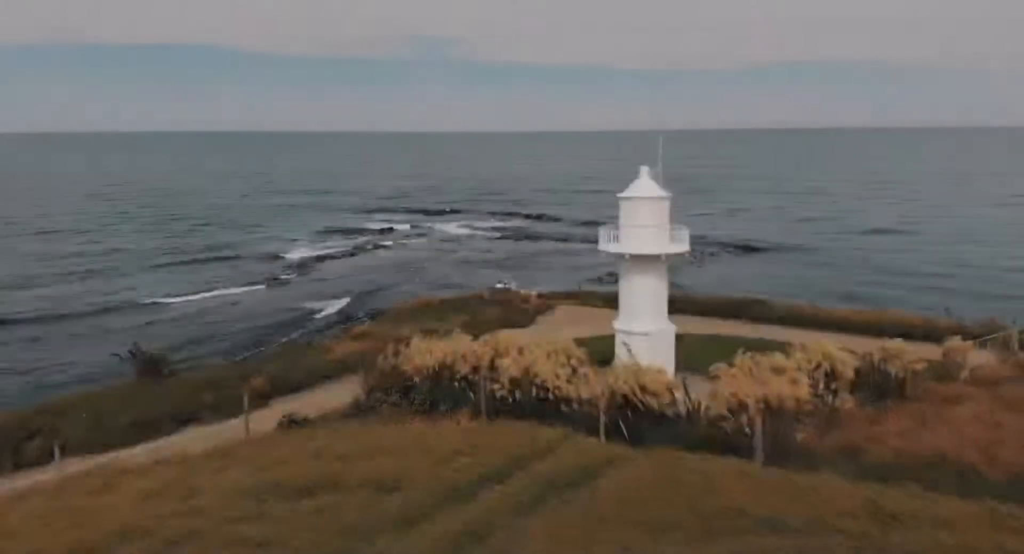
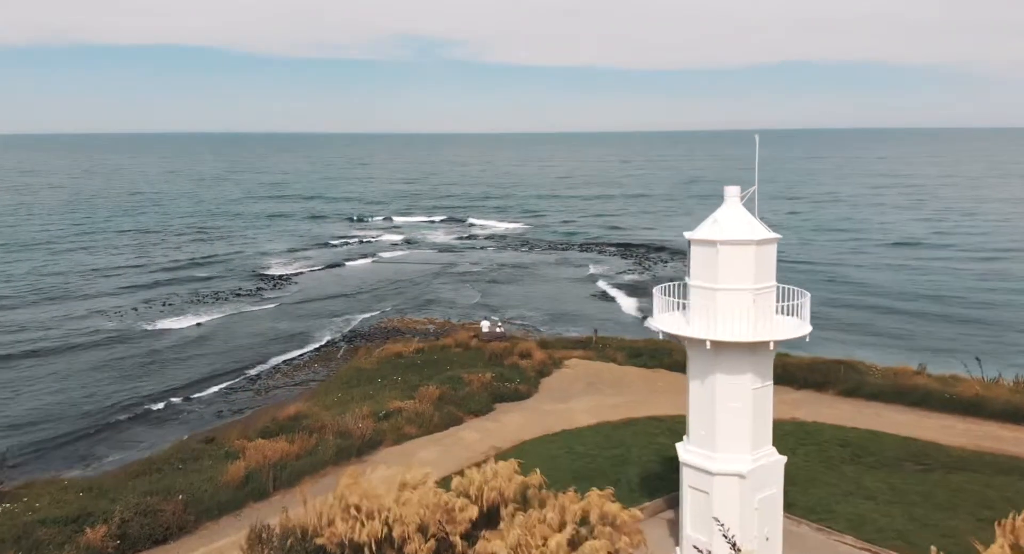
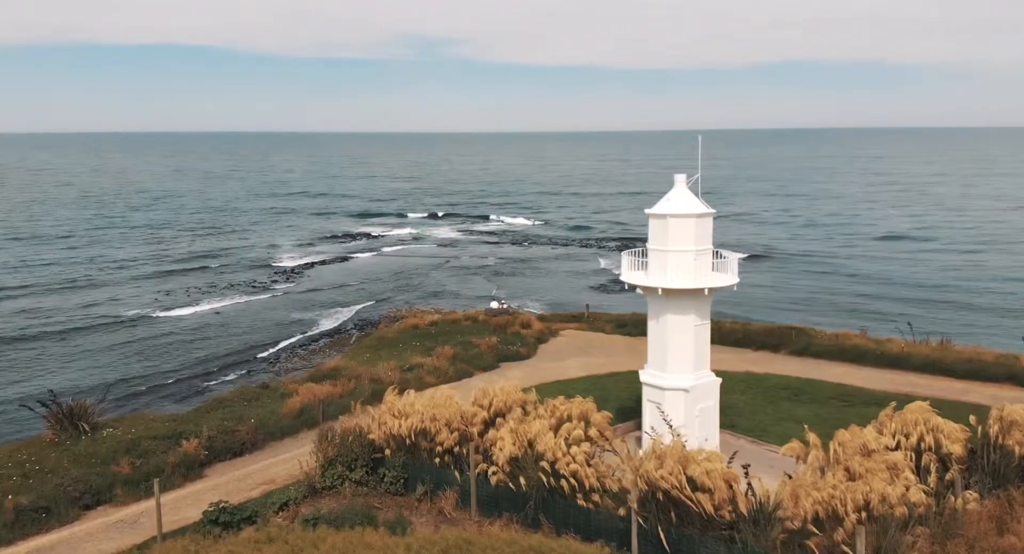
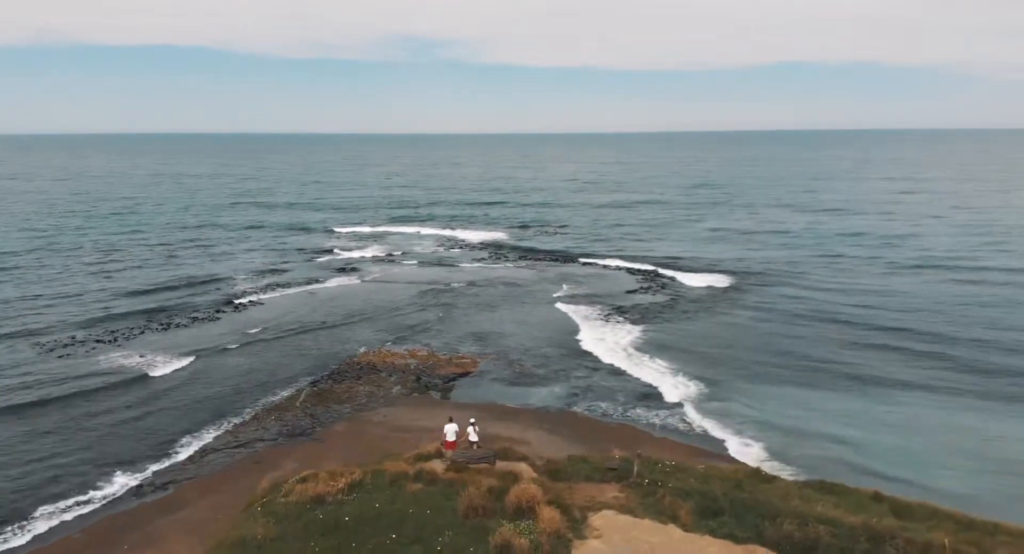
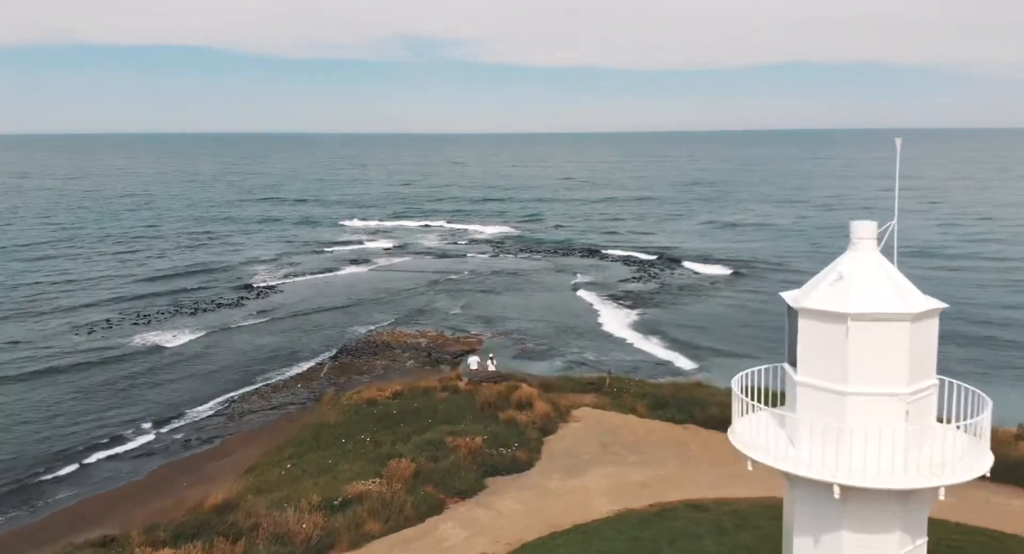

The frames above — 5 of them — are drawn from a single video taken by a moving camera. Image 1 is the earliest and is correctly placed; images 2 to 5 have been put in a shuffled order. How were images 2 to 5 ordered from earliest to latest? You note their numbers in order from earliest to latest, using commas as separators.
3, 2, 5, 4
